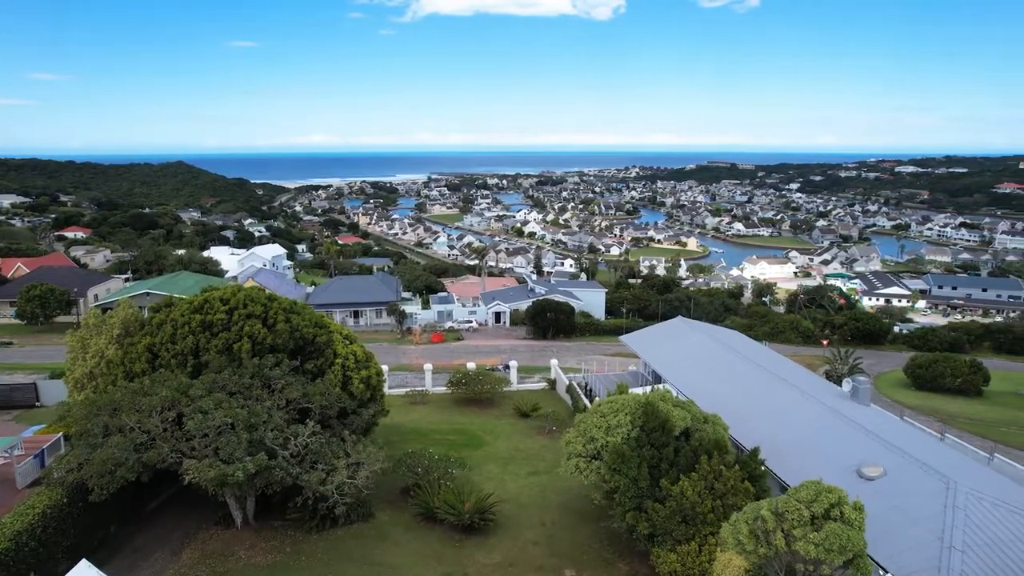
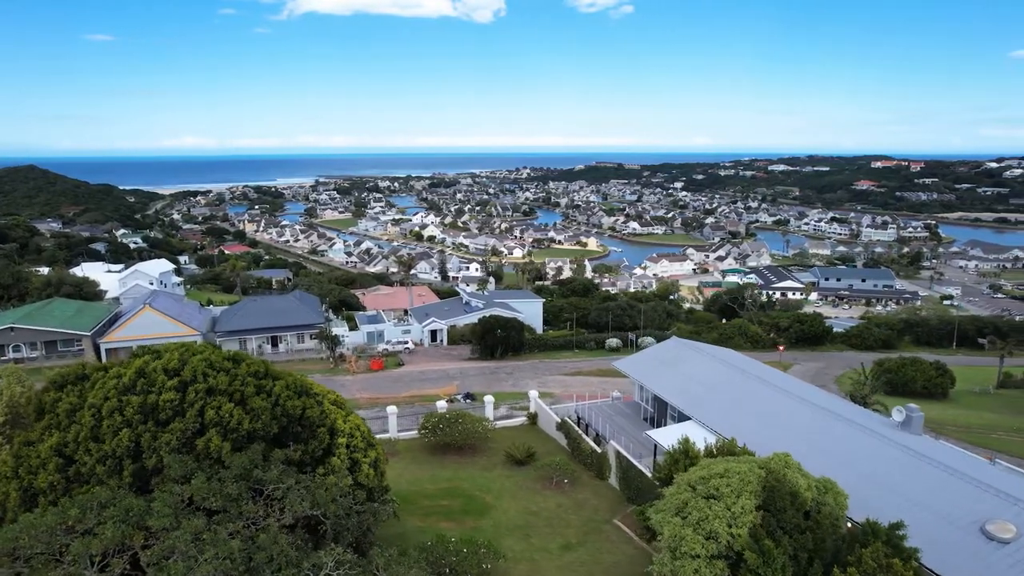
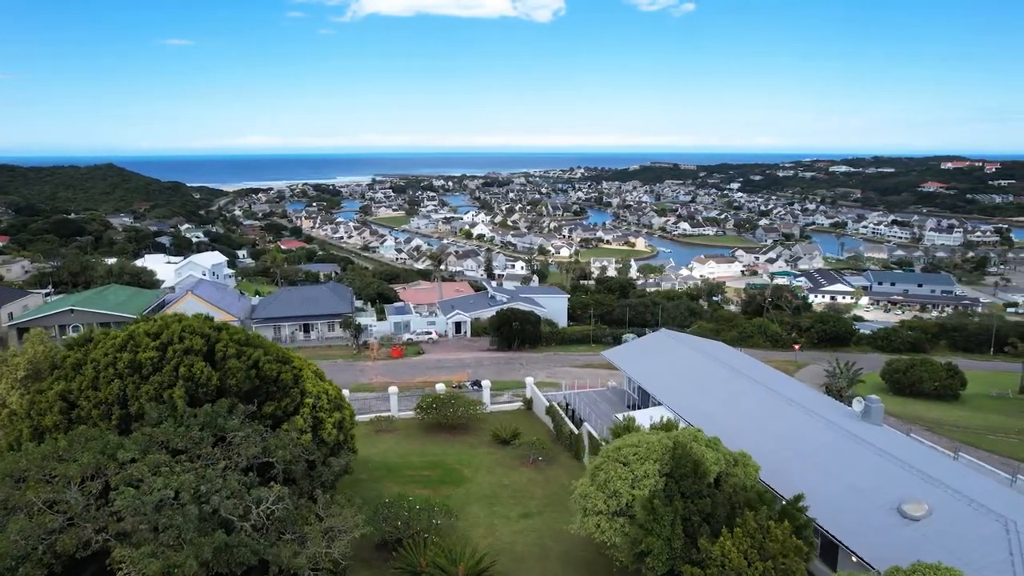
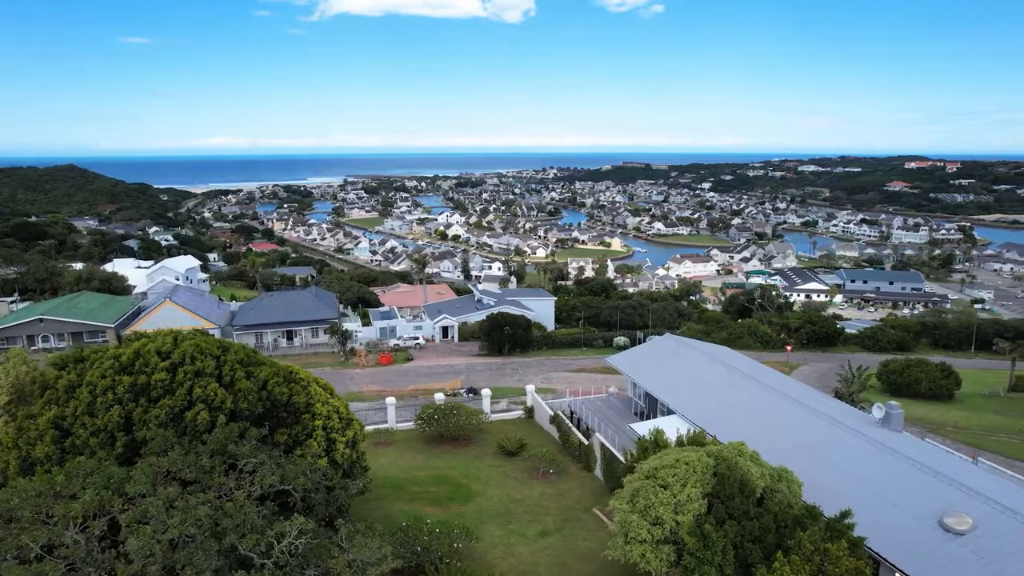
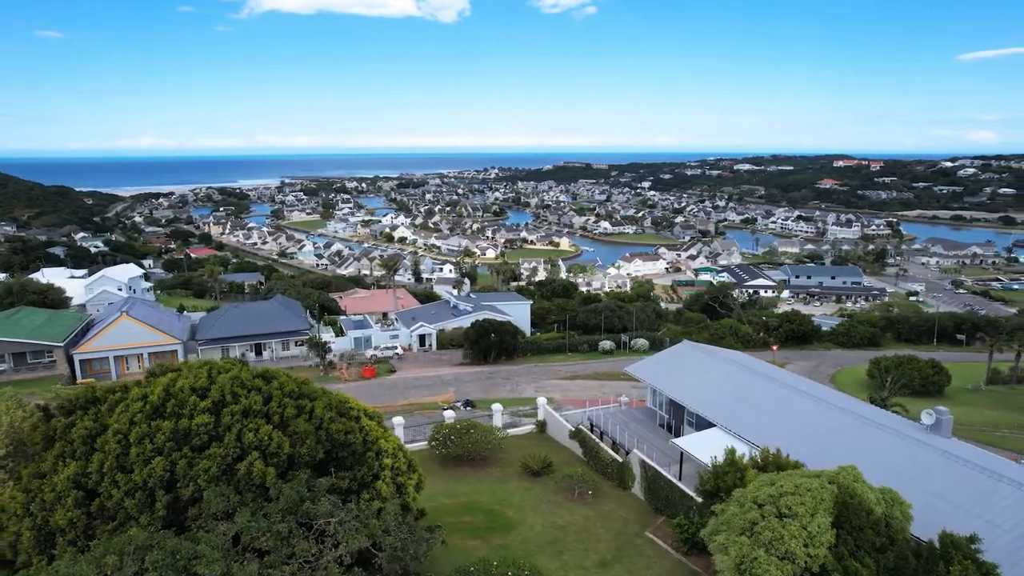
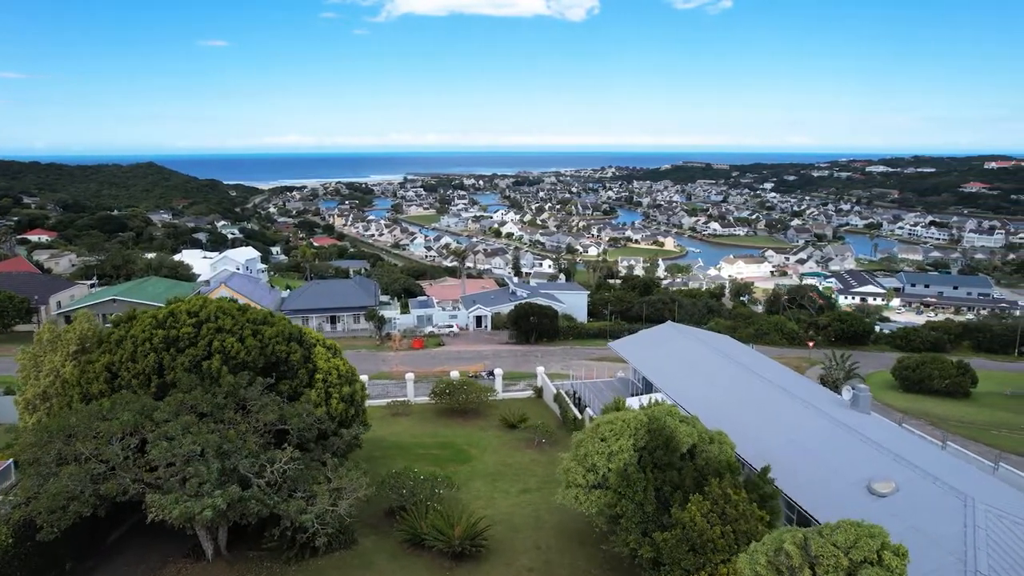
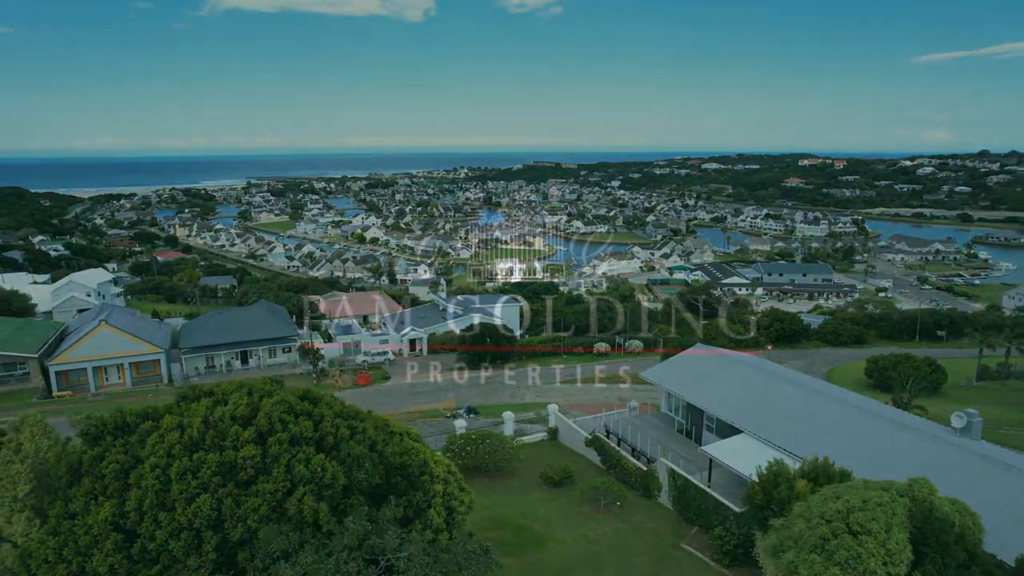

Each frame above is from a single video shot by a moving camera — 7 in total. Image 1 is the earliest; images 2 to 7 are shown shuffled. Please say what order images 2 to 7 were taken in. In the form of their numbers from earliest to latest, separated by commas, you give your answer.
6, 3, 4, 2, 5, 7
